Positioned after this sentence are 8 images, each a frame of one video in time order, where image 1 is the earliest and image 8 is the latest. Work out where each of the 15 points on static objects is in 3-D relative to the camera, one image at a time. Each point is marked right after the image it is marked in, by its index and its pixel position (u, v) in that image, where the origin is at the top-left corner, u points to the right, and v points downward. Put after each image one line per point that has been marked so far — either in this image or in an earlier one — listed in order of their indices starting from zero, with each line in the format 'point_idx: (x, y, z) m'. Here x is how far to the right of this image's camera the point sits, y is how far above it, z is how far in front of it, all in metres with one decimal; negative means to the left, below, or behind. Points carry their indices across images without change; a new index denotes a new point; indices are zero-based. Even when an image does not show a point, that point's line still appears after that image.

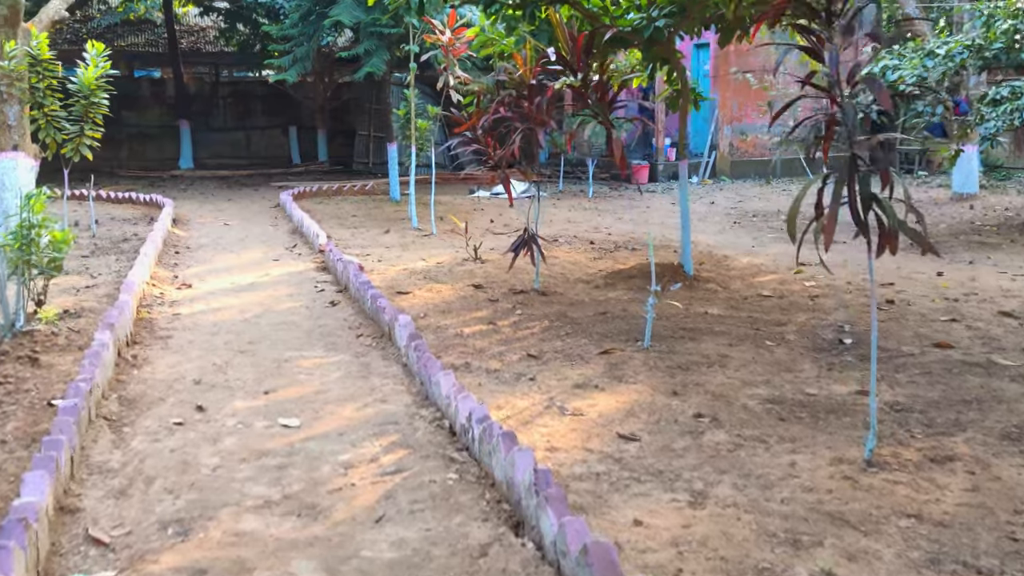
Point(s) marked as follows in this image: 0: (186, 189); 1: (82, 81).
0: (-4.7, +1.4, +13.6) m
1: (-2.8, +1.3, +6.1) m
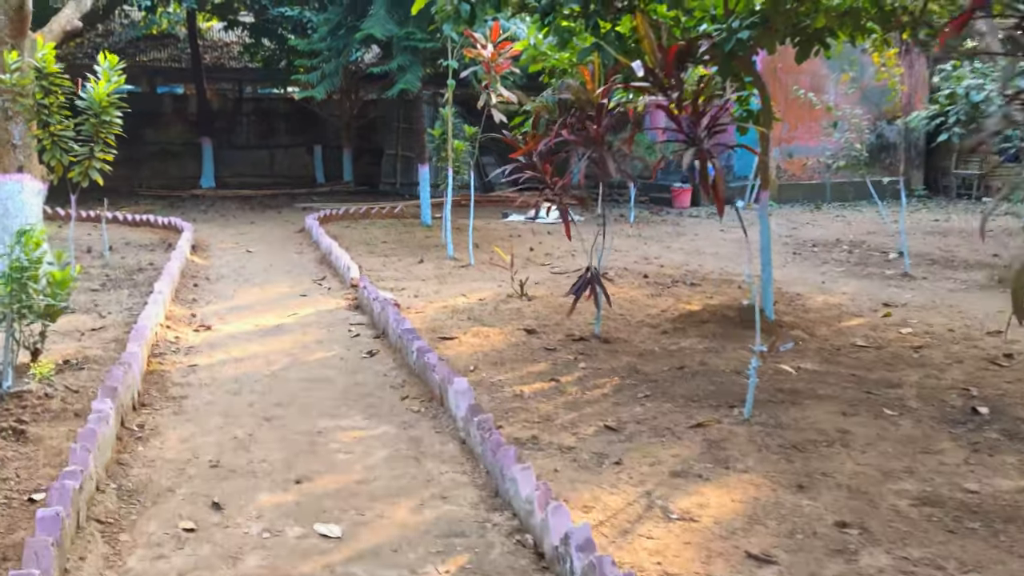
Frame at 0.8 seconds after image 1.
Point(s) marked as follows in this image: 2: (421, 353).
0: (-4.2, +1.1, +13.0) m
1: (-2.4, +1.1, +5.5) m
2: (-0.4, -0.3, +4.1) m
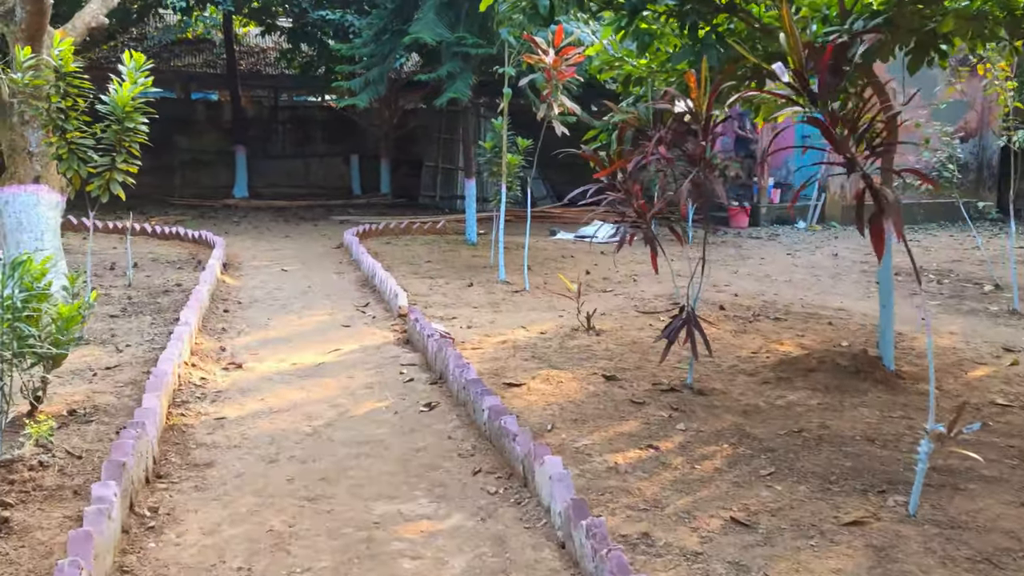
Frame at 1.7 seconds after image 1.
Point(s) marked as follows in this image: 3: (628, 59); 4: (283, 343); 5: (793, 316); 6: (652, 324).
0: (-3.6, +0.9, +12.4) m
1: (-2.0, +1.0, +4.8) m
2: (-0.1, -0.4, +3.3) m
3: (+0.7, +1.4, +5.8) m
4: (-1.2, -0.3, +5.1) m
5: (+2.0, -0.2, +6.6) m
6: (+0.9, -0.2, +6.1) m
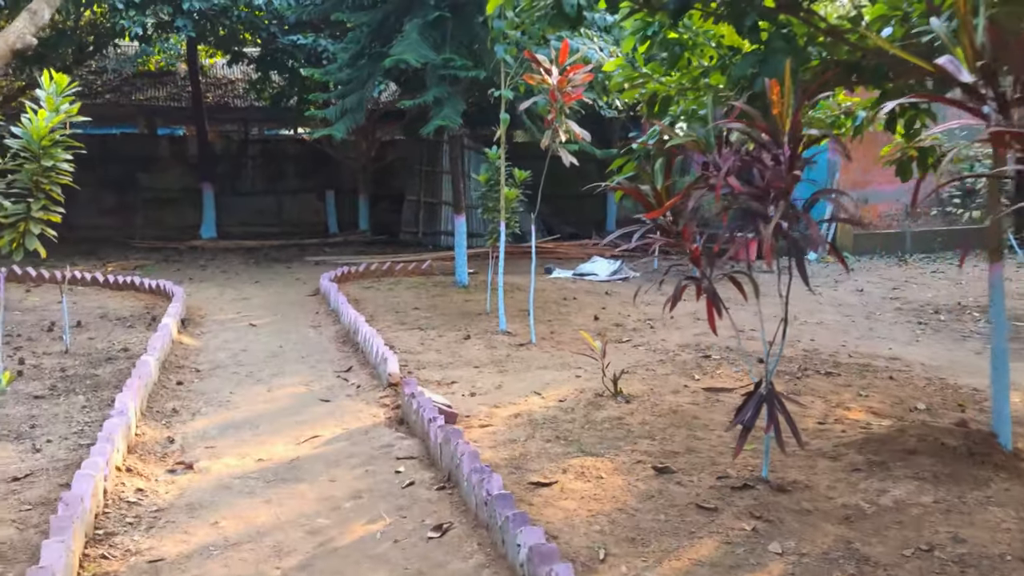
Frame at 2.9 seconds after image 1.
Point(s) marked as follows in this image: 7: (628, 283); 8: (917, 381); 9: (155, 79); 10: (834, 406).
0: (-3.7, +0.3, +11.4) m
1: (-2.0, +0.6, +3.9) m
2: (+0.1, -0.7, +2.4) m
3: (+0.7, +1.1, +5.0) m
4: (-1.2, -0.6, +4.2) m
5: (+2.0, -0.5, +5.7) m
6: (+1.0, -0.5, +5.2) m
7: (+1.2, 0.0, +9.5) m
8: (+2.3, -0.5, +5.4) m
9: (-5.5, +3.2, +14.5) m
10: (+1.6, -0.6, +4.7) m
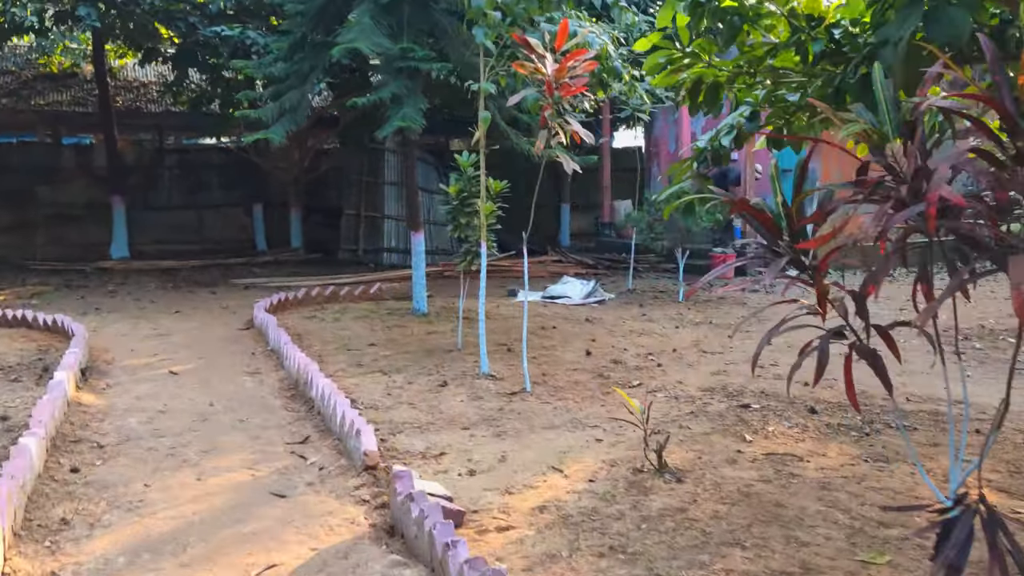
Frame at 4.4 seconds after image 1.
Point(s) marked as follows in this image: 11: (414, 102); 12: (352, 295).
0: (-4.2, 0.0, +10.0) m
1: (-1.8, +0.4, +2.6) m
2: (+0.3, -0.8, +1.2) m
3: (+0.8, +0.9, +3.9) m
4: (-1.0, -0.8, +2.9) m
5: (+2.0, -0.6, +4.7) m
6: (+1.0, -0.7, +4.1) m
7: (+0.8, -0.2, +8.4) m
8: (+2.3, -0.7, +4.4) m
9: (-6.2, +2.8, +12.9) m
10: (+1.7, -0.7, +3.7) m
11: (-0.7, +1.3, +6.7) m
12: (-1.5, -0.1, +8.8) m
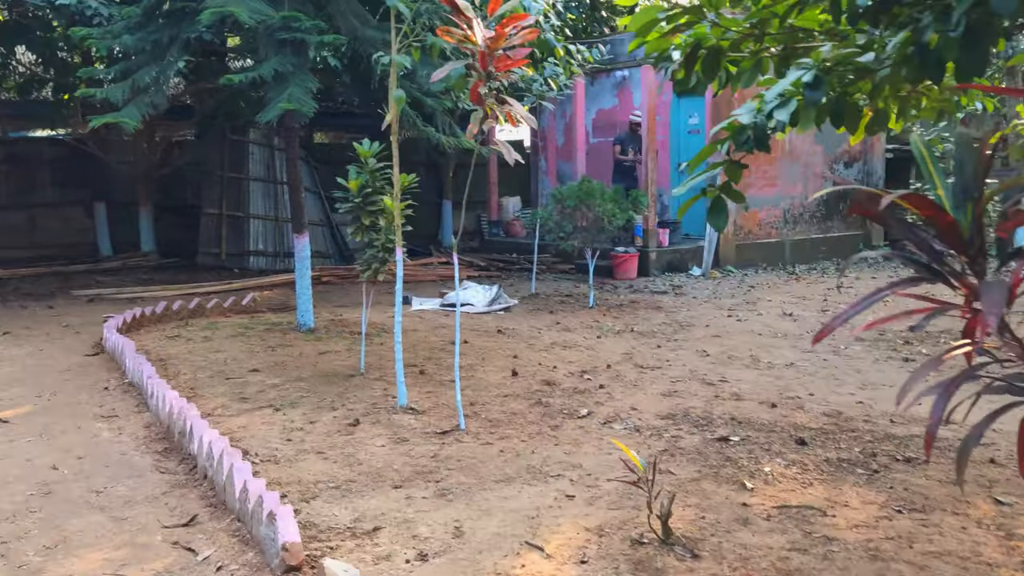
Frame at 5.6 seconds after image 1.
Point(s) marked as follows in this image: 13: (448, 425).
0: (-5.2, -0.2, +8.4) m
1: (-1.8, +0.3, +1.4) m
2: (+0.6, -0.9, +0.4) m
3: (+0.6, +0.9, +3.1) m
4: (-1.0, -0.9, +1.8) m
5: (+1.7, -0.7, +4.0) m
6: (+0.8, -0.8, +3.3) m
7: (0.0, -0.2, +7.6) m
8: (+2.1, -0.7, +3.8) m
9: (-7.7, +2.7, +10.9) m
10: (+1.6, -0.8, +3.0) m
11: (-1.3, +1.2, +5.6) m
12: (-2.3, -0.2, +7.6) m
13: (-0.3, -0.6, +4.4) m
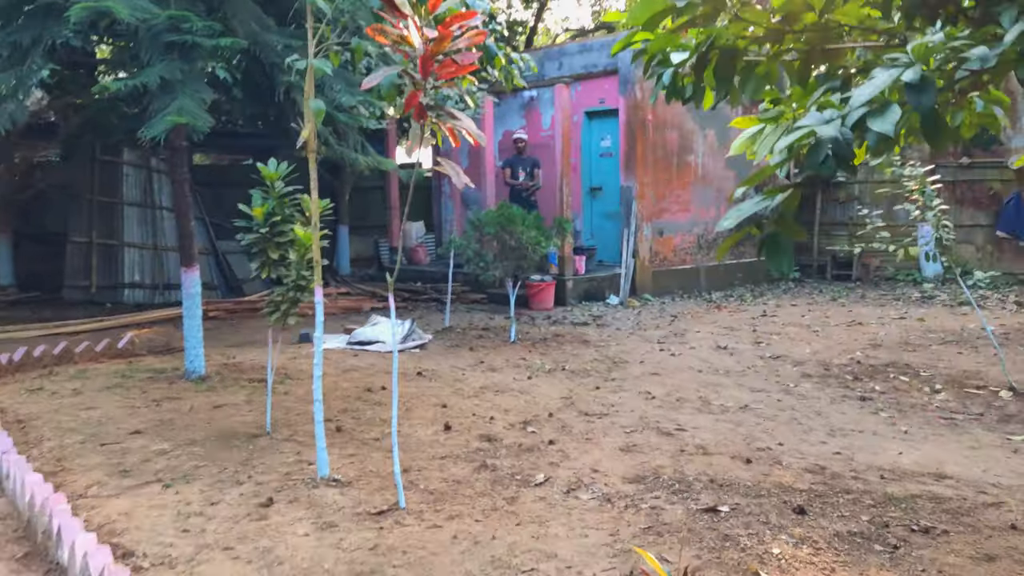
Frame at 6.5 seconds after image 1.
0: (-5.8, -0.5, +7.0) m
1: (-1.6, +0.2, +0.5) m
2: (+0.9, -1.0, -0.2) m
3: (+0.5, +0.7, +2.5) m
4: (-0.9, -1.0, +1.0) m
5: (+1.6, -0.8, +3.6) m
6: (+0.7, -0.9, +2.7) m
7: (-0.6, -0.5, +6.9) m
8: (+1.9, -0.9, +3.4) m
9: (-8.7, +2.2, +9.3) m
10: (+1.5, -0.9, +2.5) m
11: (-1.6, +1.0, +4.8) m
12: (-2.9, -0.5, +6.6) m
13: (-0.5, -0.8, +3.6) m
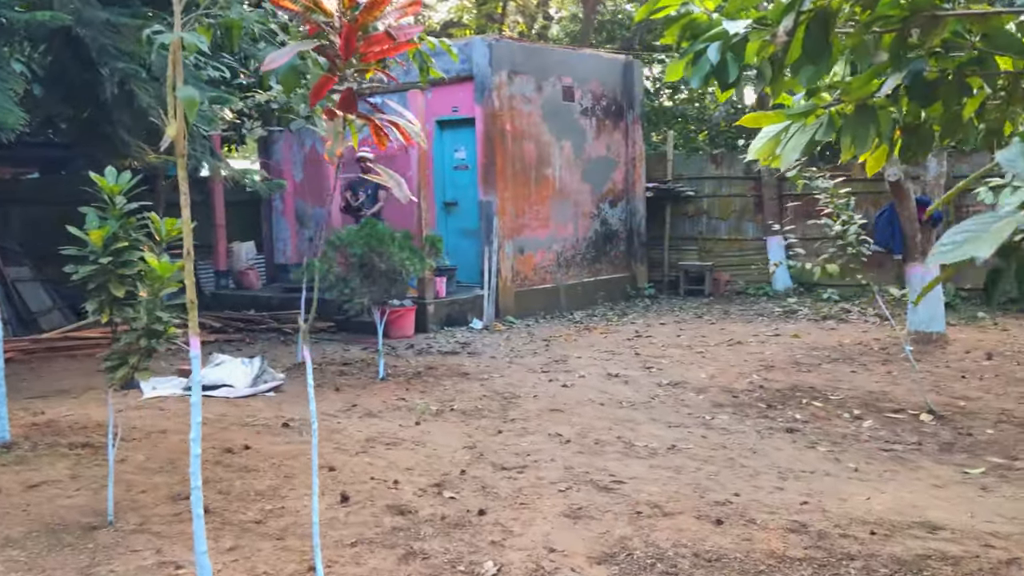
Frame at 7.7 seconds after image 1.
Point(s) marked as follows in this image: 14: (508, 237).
0: (-6.5, -0.8, +5.0) m
1: (-1.1, +0.1, -0.6) m
2: (+1.5, -1.0, -0.8) m
3: (+0.6, +0.6, +1.8) m
4: (-0.5, -1.1, +0.1) m
5: (+1.4, -0.9, +3.0) m
6: (+0.8, -1.0, +2.1) m
7: (-1.3, -0.7, +5.9) m
8: (+1.8, -0.9, +2.9) m
9: (-9.8, +1.8, +6.7) m
10: (+1.6, -1.0, +2.0) m
11: (-2.0, +0.8, +3.7) m
12: (-3.6, -0.7, +5.2) m
13: (-0.6, -1.0, +2.7) m
14: (0.0, +0.5, +9.4) m
